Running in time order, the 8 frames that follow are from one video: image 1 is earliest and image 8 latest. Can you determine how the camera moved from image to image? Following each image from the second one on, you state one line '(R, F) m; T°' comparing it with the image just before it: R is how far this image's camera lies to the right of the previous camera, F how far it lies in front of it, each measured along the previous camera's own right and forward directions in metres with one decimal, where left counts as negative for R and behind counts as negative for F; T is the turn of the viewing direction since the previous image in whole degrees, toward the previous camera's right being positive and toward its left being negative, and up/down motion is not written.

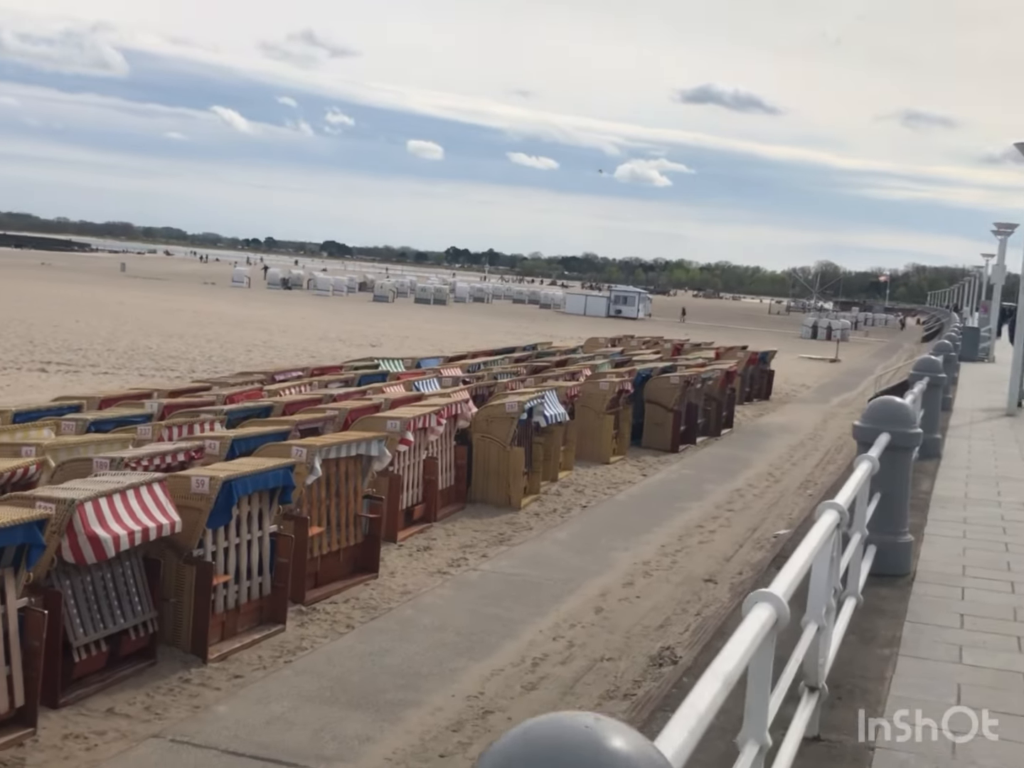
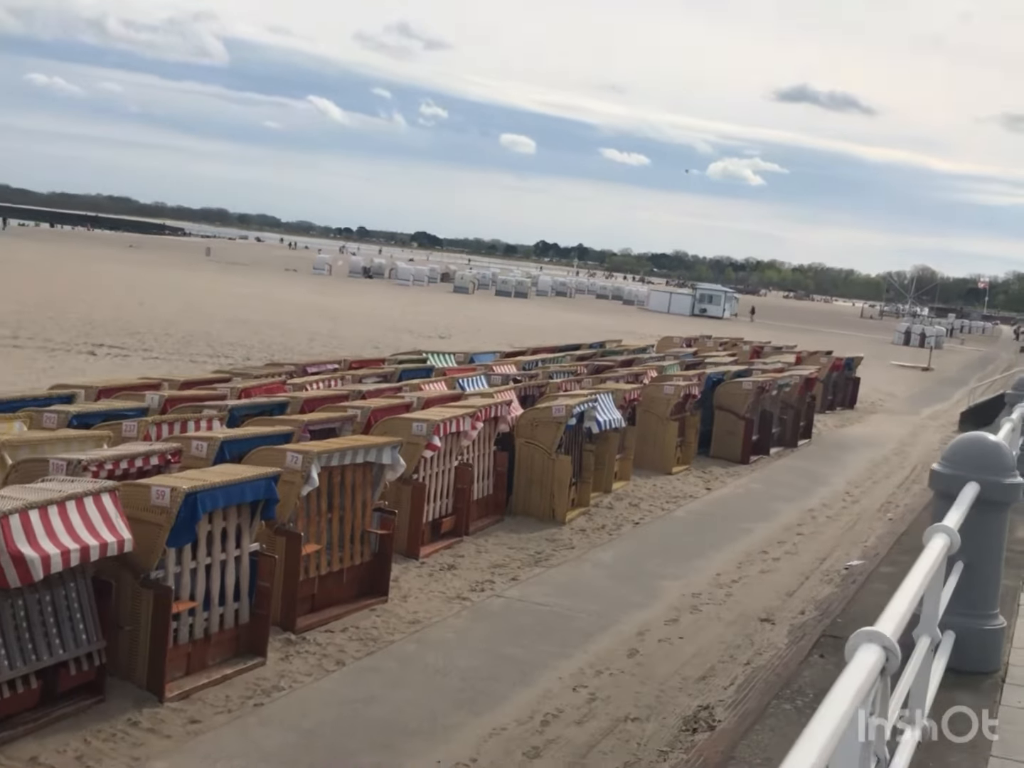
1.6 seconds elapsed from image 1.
(+0.3, +1.1) m; -4°
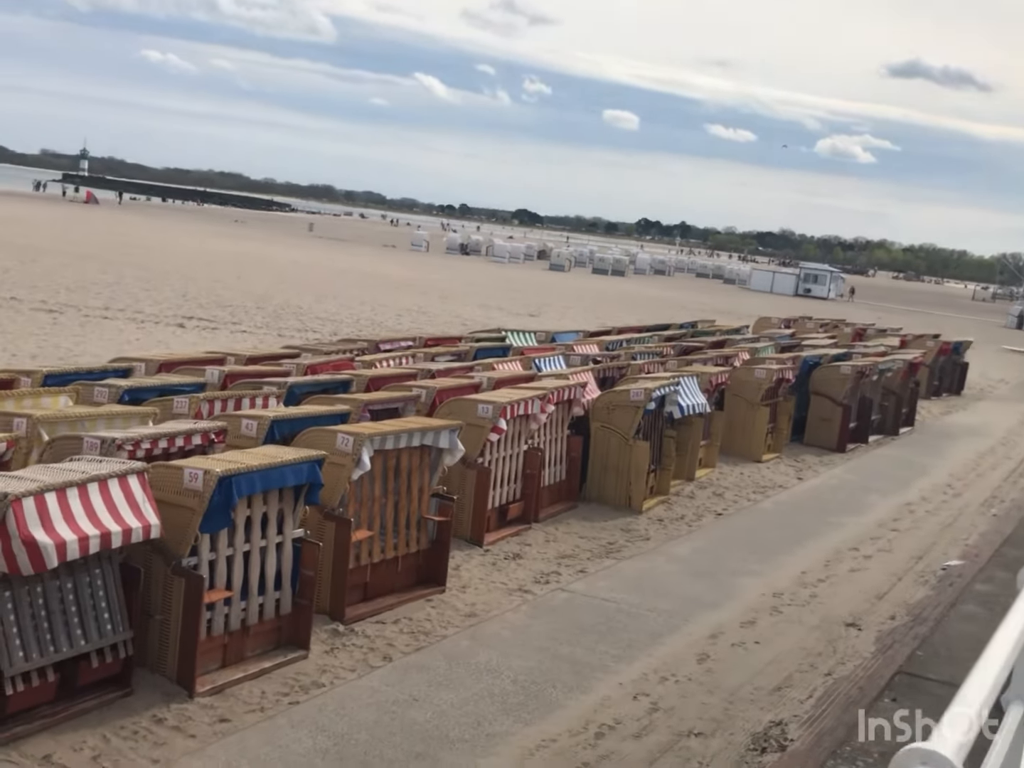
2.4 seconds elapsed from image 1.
(+0.2, +0.5) m; -5°
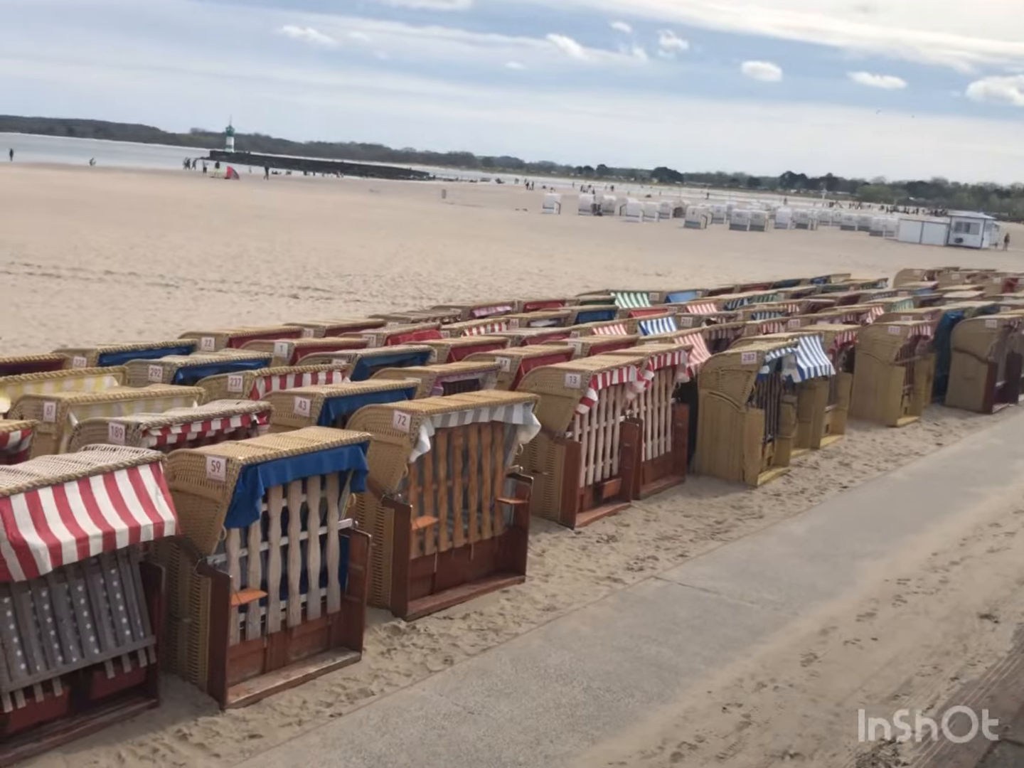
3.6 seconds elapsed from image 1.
(+0.3, +0.7) m; -7°
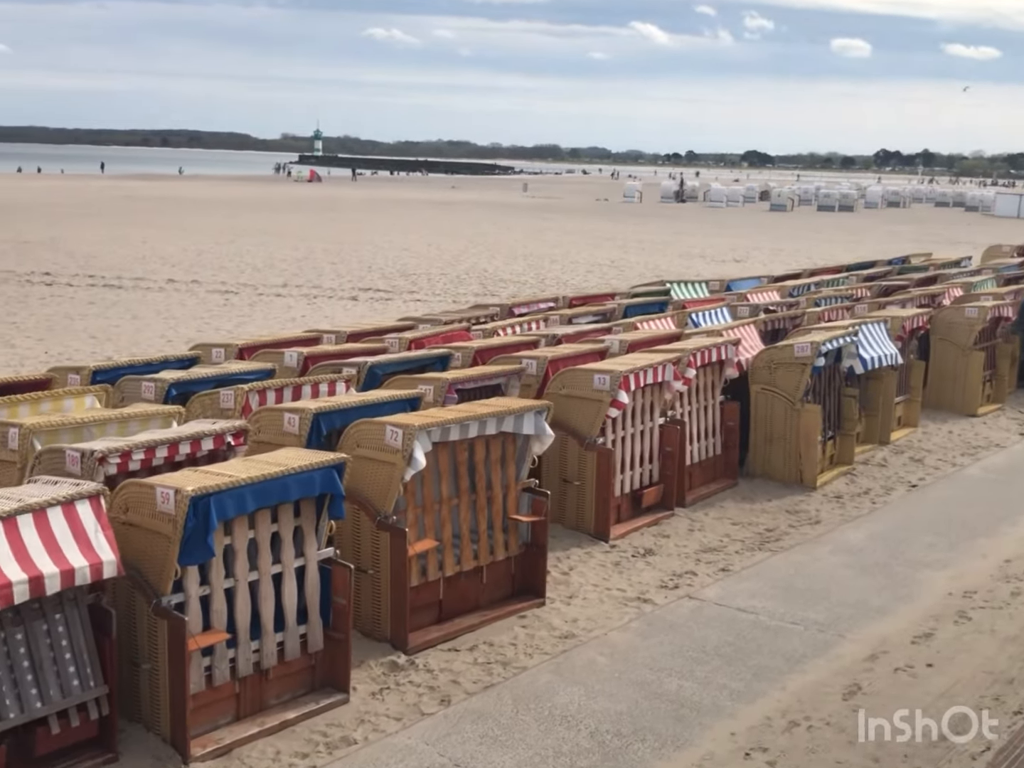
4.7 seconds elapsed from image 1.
(+0.4, +0.6) m; -4°
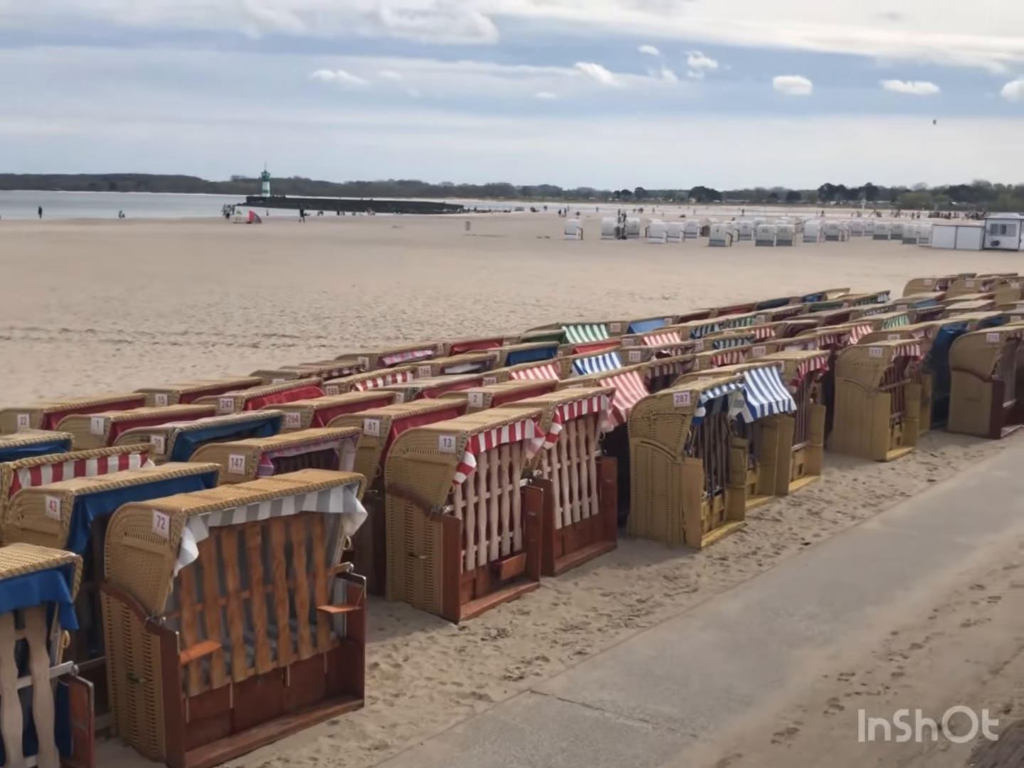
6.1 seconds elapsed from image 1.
(+0.7, +0.7) m; +2°
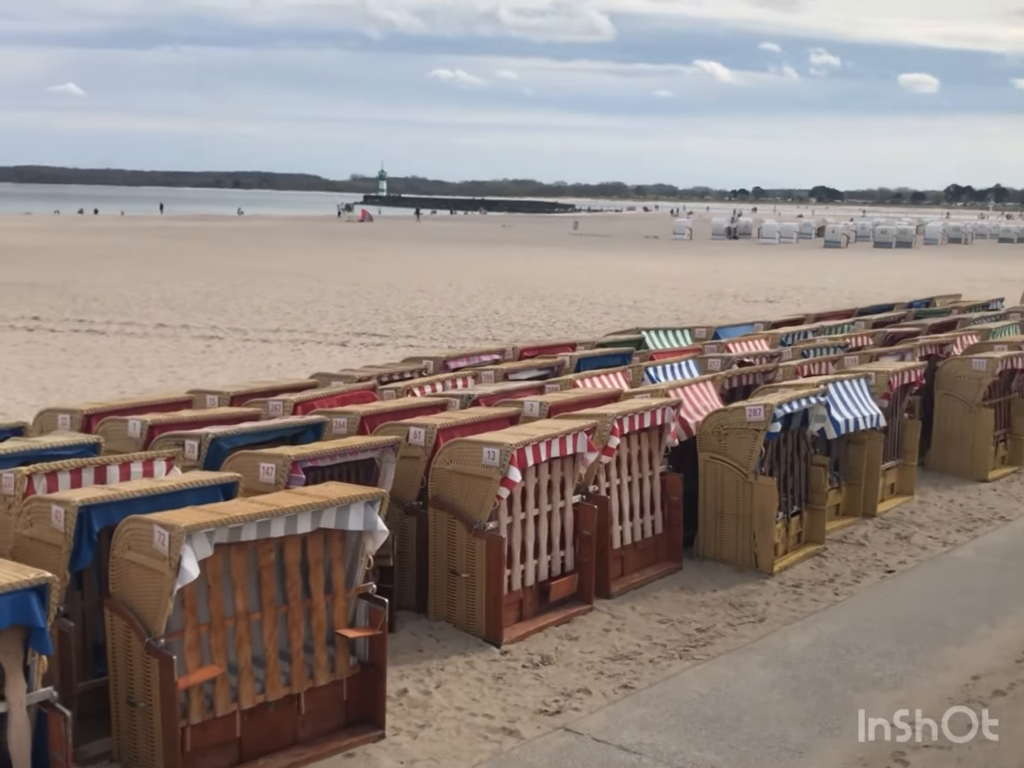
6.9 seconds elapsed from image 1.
(+0.3, +0.4) m; -5°
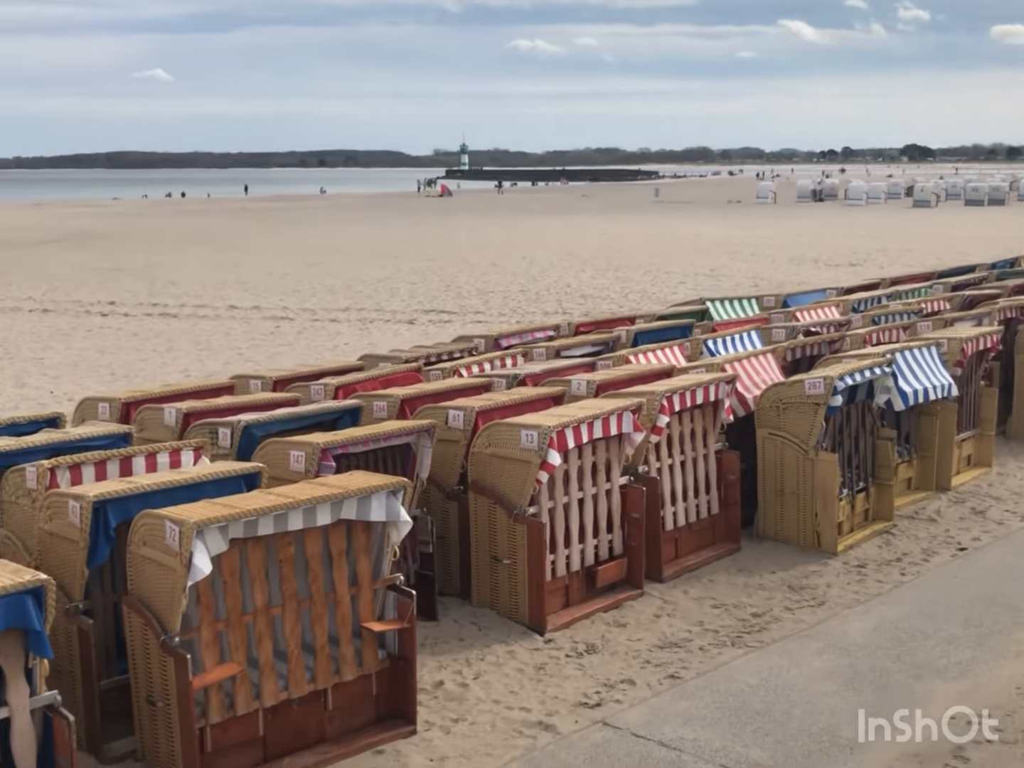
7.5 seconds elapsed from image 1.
(+0.2, +0.2) m; -4°
